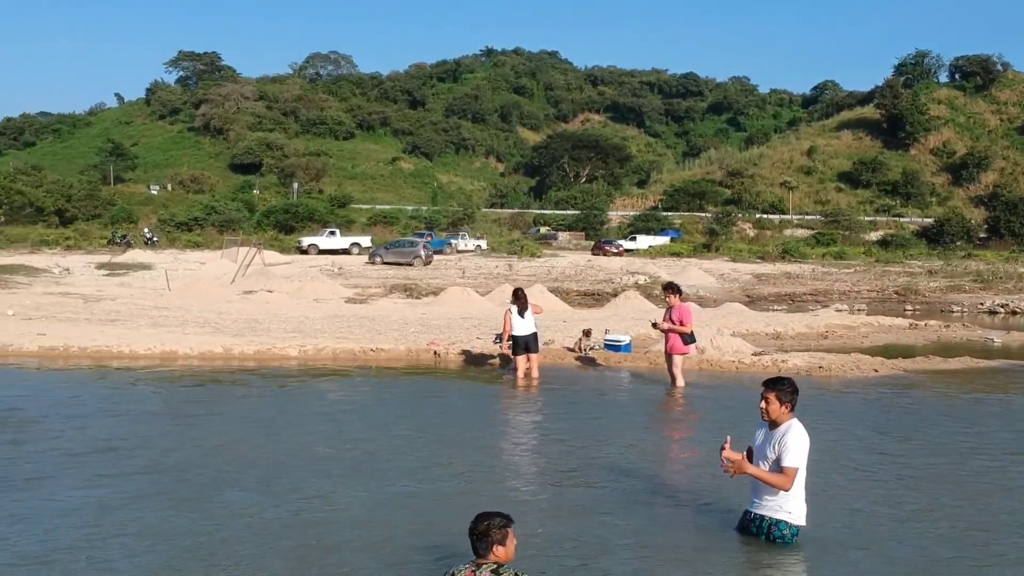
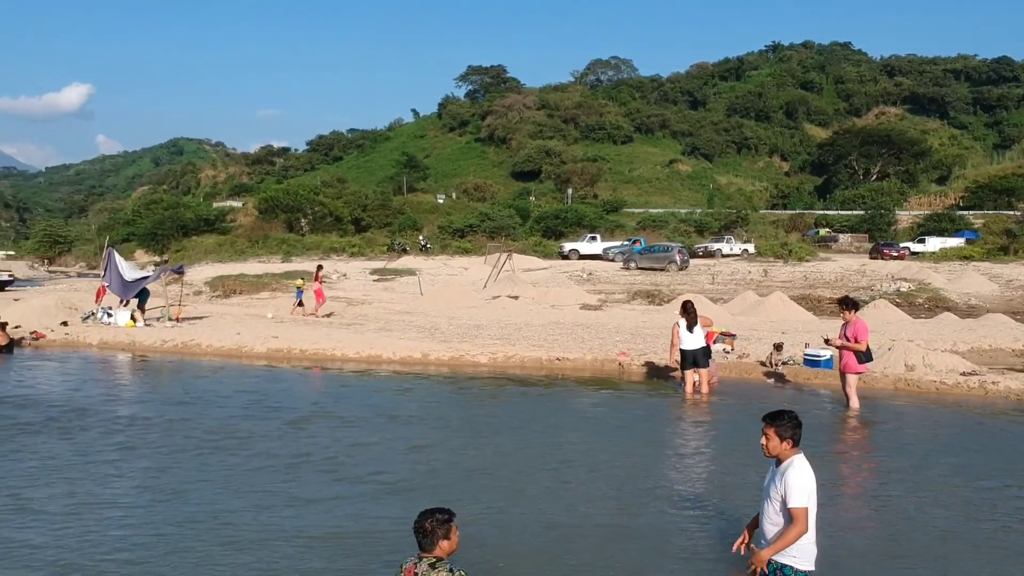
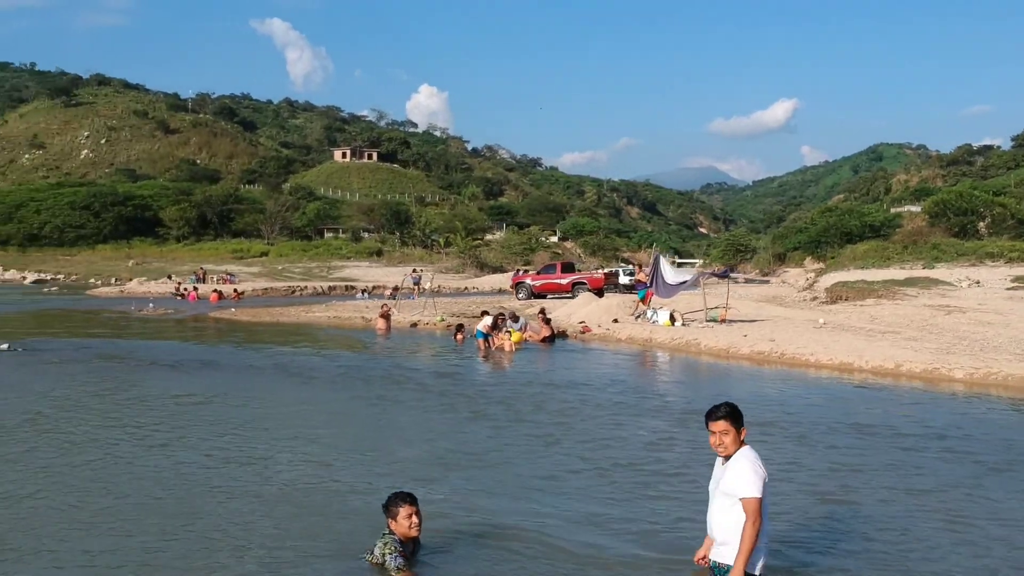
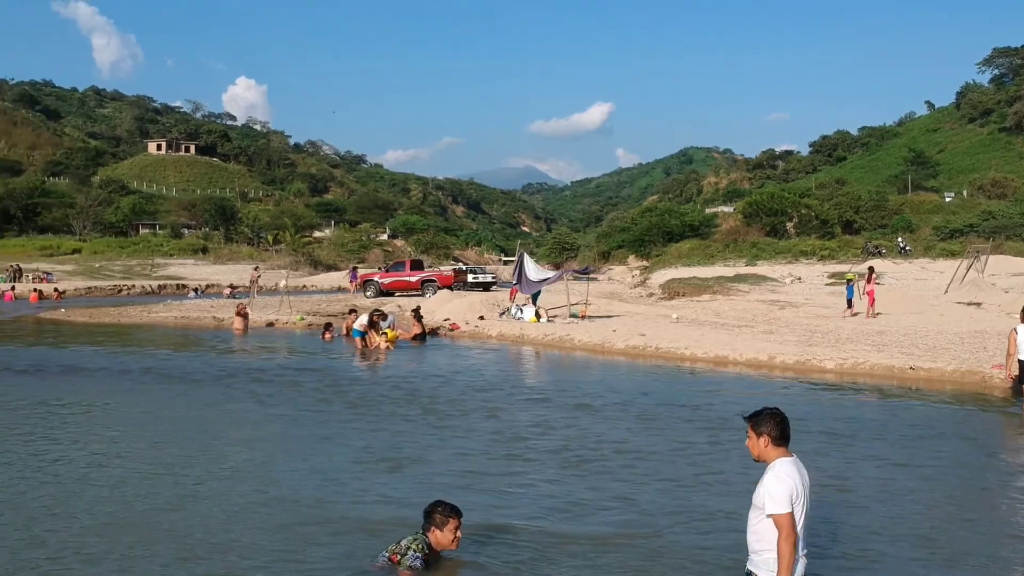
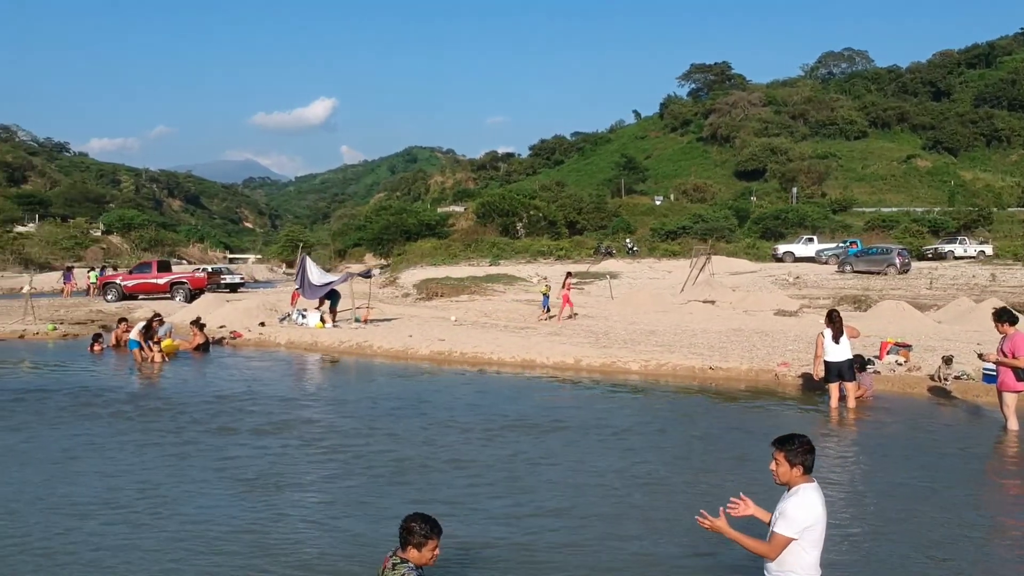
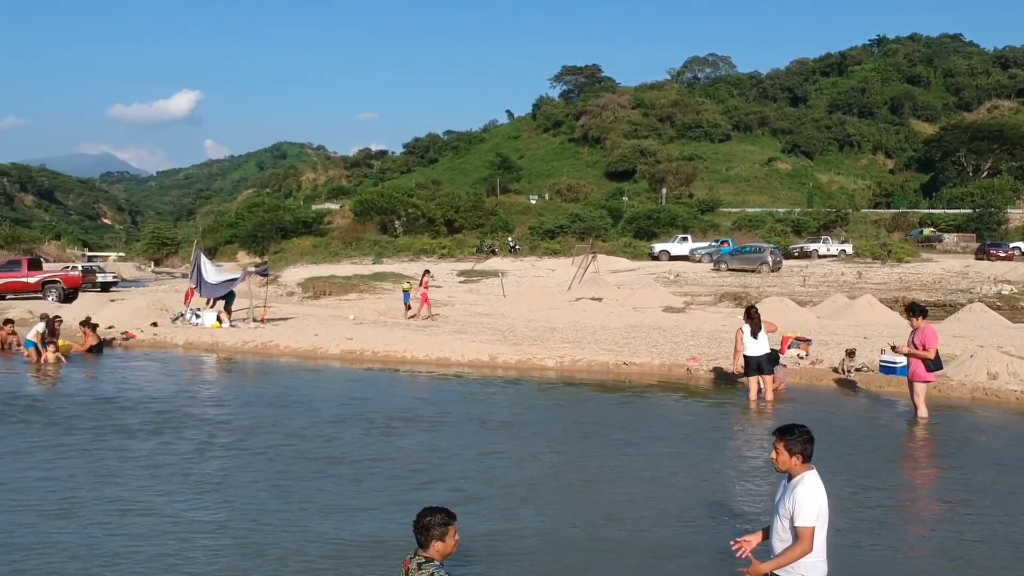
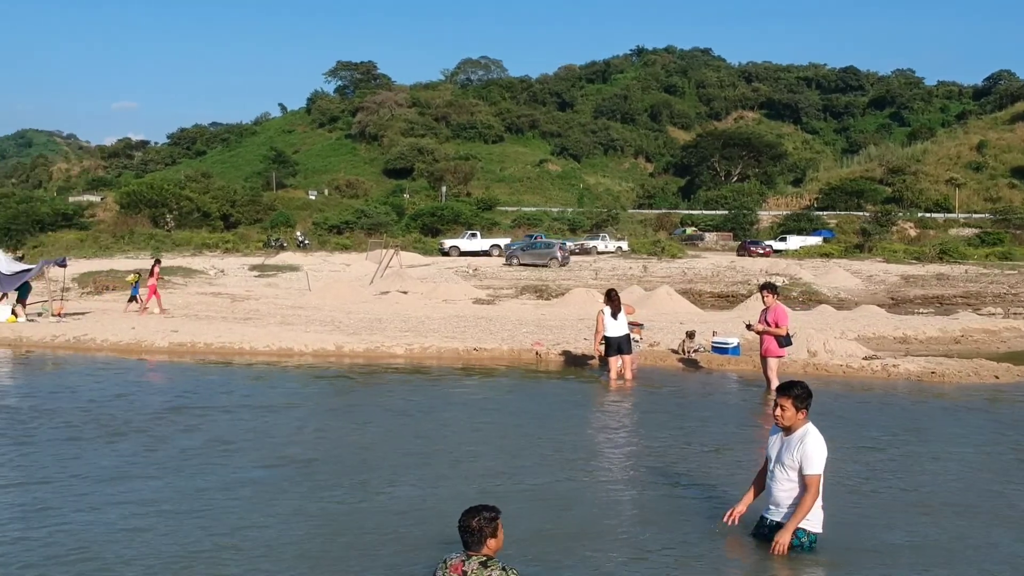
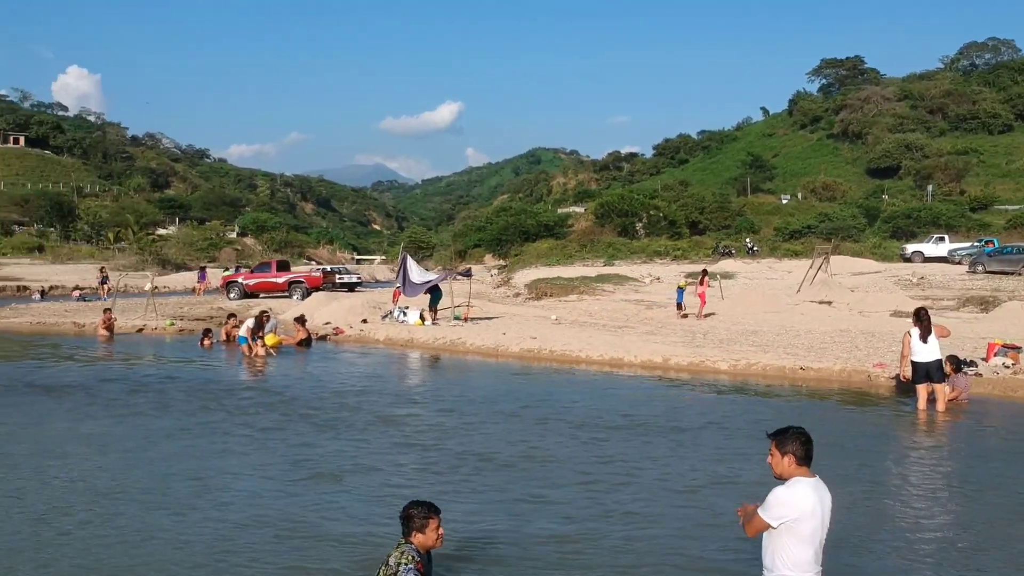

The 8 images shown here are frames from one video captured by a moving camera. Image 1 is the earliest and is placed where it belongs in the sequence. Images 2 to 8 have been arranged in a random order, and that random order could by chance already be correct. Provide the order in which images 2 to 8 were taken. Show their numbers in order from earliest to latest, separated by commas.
7, 2, 6, 5, 8, 4, 3
